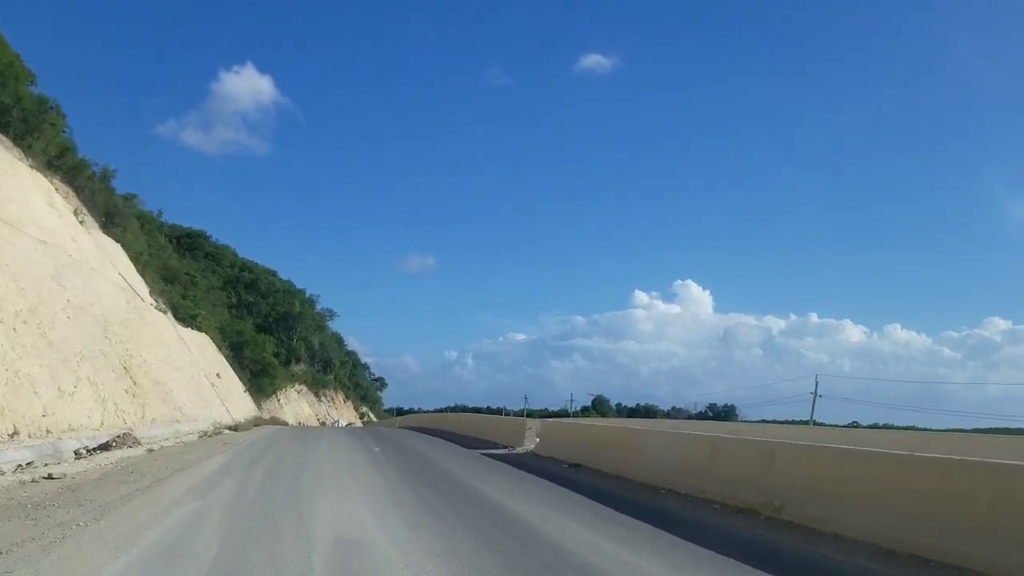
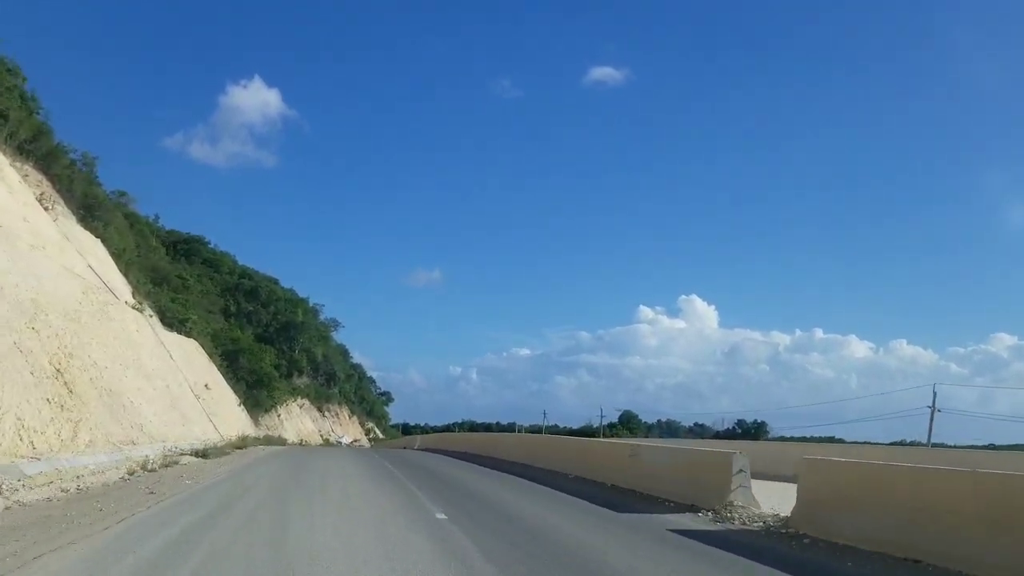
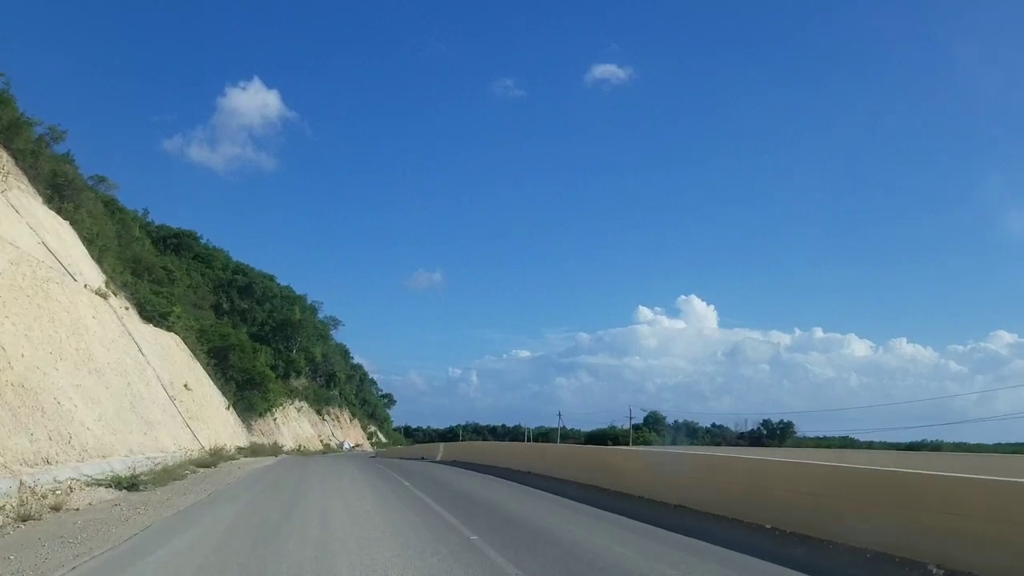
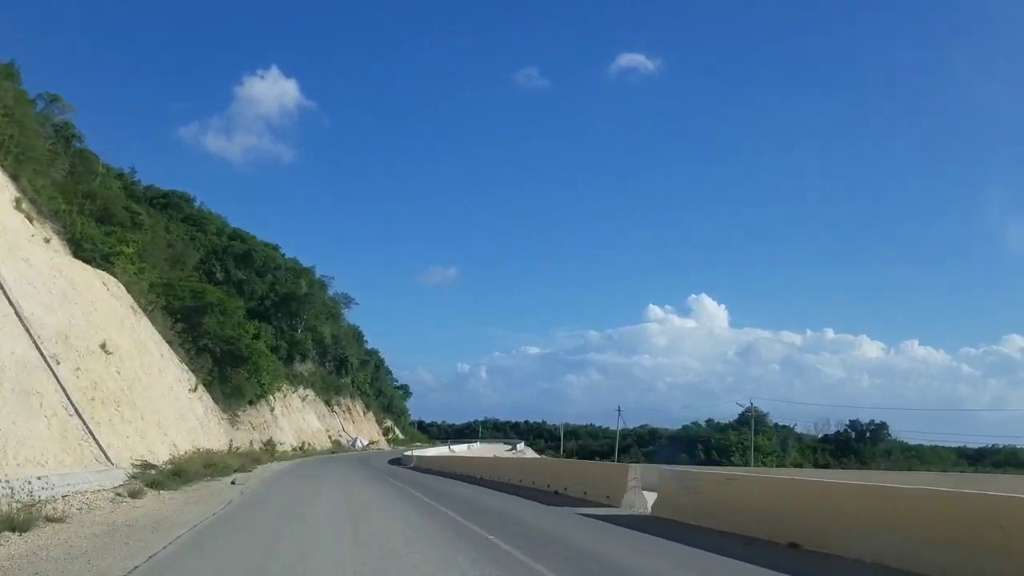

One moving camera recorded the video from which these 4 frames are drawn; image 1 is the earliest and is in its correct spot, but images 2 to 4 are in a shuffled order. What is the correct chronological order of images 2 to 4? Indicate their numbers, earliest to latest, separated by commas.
2, 3, 4
